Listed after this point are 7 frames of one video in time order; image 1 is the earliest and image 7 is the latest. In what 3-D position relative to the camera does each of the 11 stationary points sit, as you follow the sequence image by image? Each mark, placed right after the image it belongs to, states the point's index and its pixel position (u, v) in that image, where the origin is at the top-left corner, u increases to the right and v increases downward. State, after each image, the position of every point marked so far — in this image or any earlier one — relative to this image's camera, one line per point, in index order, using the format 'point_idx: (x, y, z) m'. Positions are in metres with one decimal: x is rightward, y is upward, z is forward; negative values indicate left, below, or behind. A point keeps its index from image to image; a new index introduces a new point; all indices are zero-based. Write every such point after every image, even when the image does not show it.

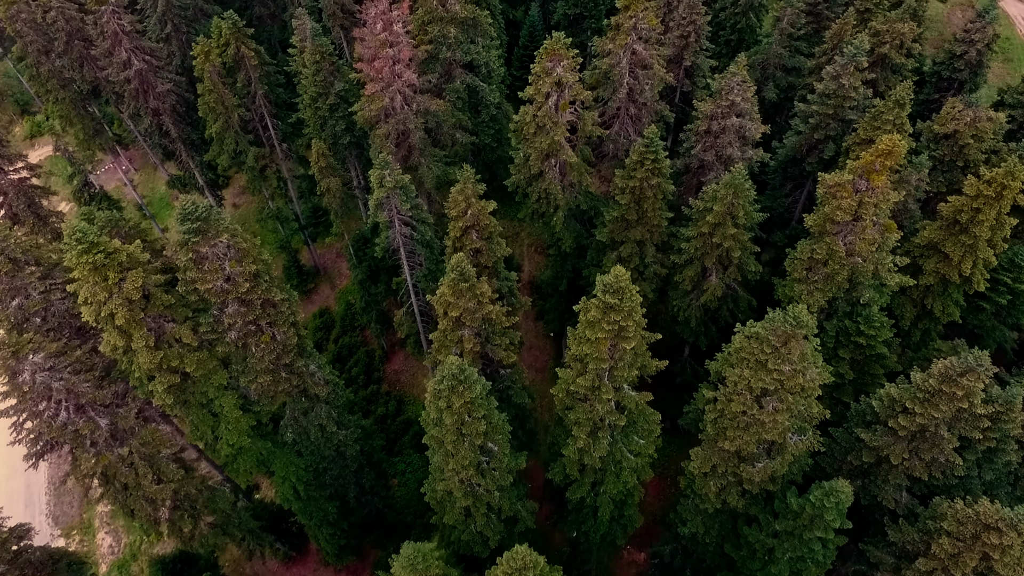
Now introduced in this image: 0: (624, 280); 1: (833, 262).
0: (+2.9, +0.2, +14.7) m
1: (+10.5, +0.8, +18.9) m
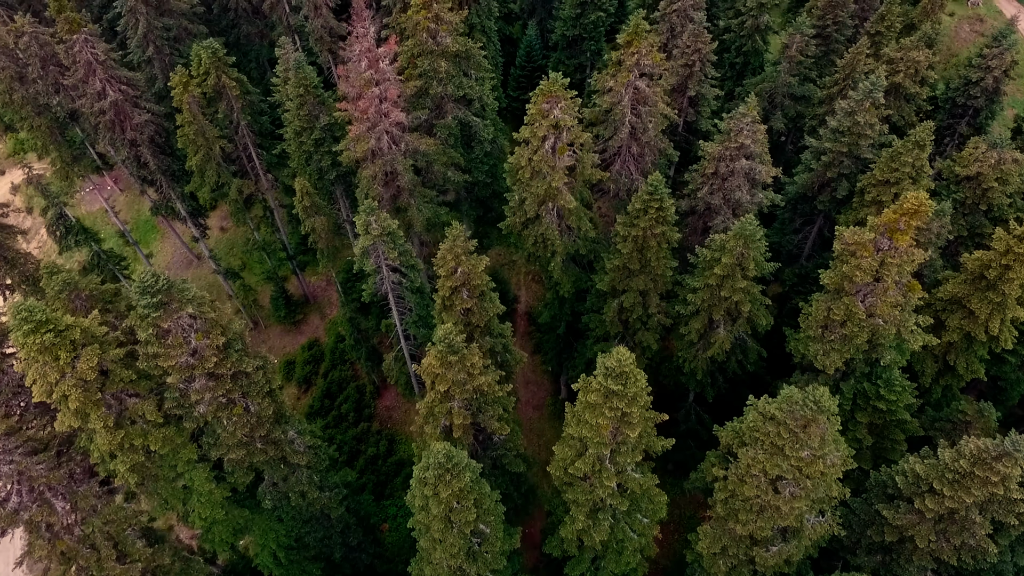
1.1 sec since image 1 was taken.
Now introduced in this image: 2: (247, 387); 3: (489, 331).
0: (+2.7, -1.8, +13.4) m
1: (+10.3, -1.1, +17.5) m
2: (-7.7, -2.9, +16.7) m
3: (-0.7, -1.4, +18.8) m
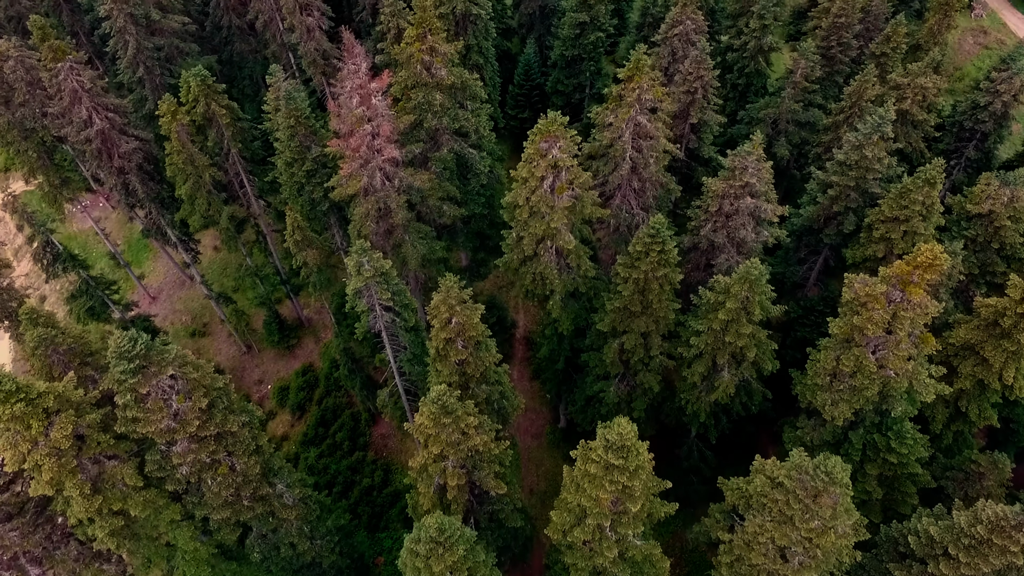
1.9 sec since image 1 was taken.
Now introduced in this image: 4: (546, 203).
0: (+2.6, -3.3, +12.7) m
1: (+10.2, -2.6, +16.8) m
2: (-7.8, -4.4, +16.0) m
3: (-0.8, -2.9, +18.1) m
4: (+1.2, +2.8, +19.2) m
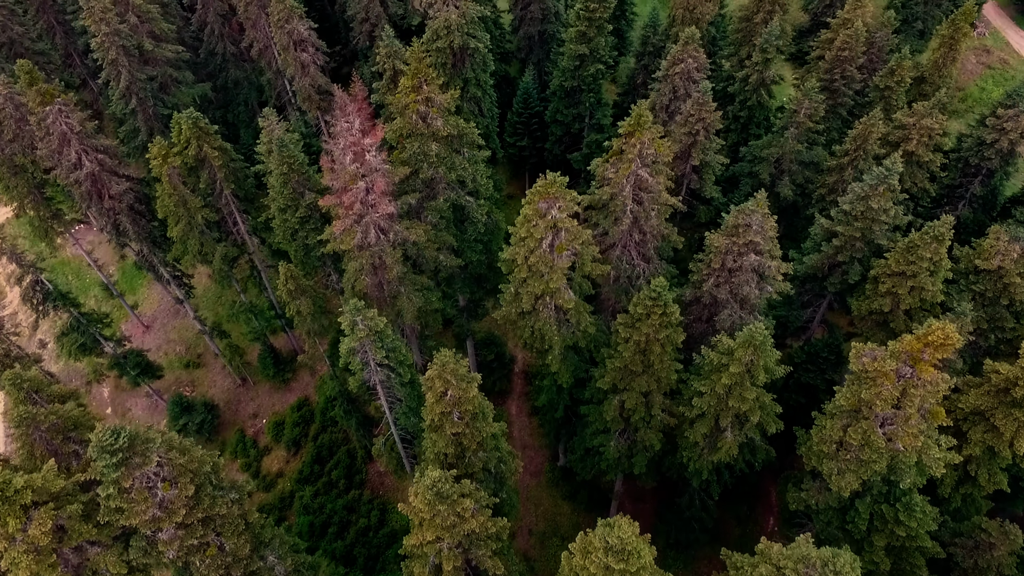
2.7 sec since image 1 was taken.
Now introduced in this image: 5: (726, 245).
0: (+2.5, -5.3, +12.2) m
1: (+10.2, -4.6, +16.3) m
2: (-7.9, -6.4, +15.5) m
3: (-0.9, -4.9, +17.6) m
4: (+1.1, +0.8, +18.7) m
5: (+7.4, +1.5, +19.9) m
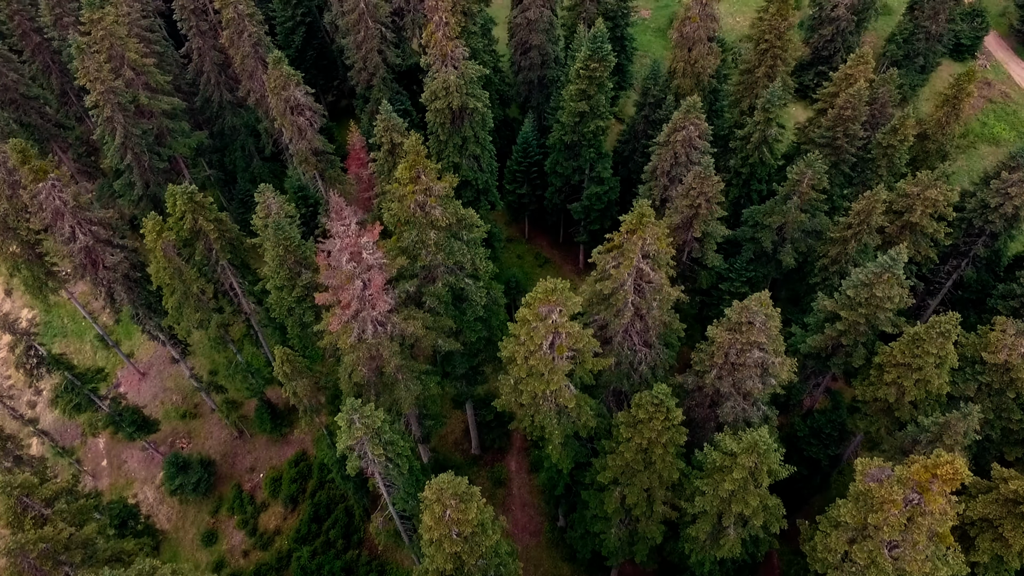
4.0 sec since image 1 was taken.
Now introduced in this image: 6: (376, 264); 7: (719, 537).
0: (+2.5, -8.6, +11.9) m
1: (+10.2, -7.9, +16.0) m
2: (-7.9, -9.7, +15.2) m
3: (-0.9, -8.2, +17.3) m
4: (+1.1, -2.5, +18.4) m
5: (+7.4, -1.8, +19.6) m
6: (-4.5, +0.8, +19.1) m
7: (+7.1, -8.7, +20.0) m
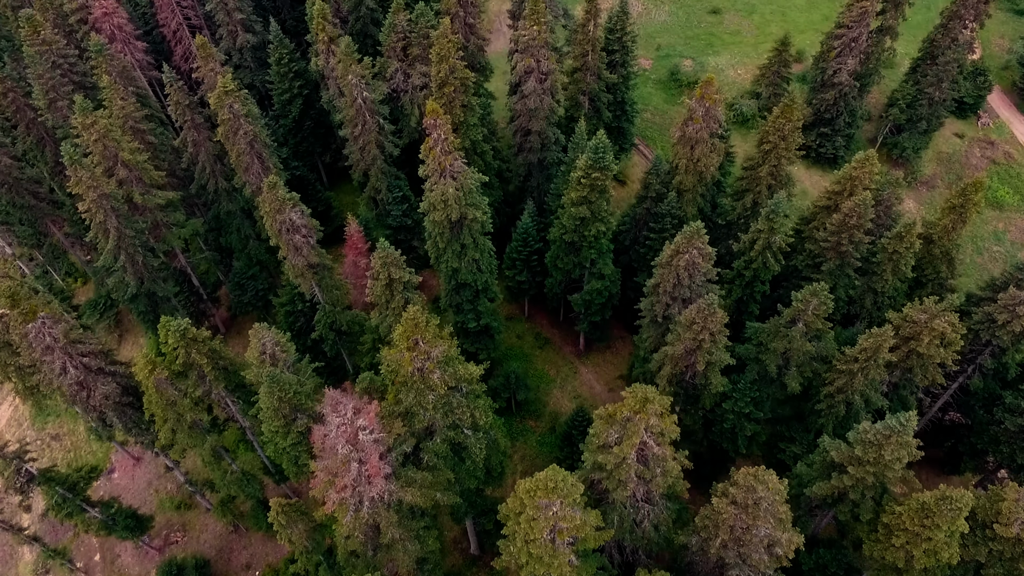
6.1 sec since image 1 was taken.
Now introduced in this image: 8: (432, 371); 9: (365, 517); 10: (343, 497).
0: (+2.6, -14.3, +11.4) m
1: (+10.2, -13.6, +15.5) m
2: (-7.9, -15.4, +14.7) m
3: (-0.9, -13.9, +16.8) m
4: (+1.1, -8.2, +17.9) m
5: (+7.4, -7.5, +19.1) m
6: (-4.5, -4.9, +18.6) m
7: (+7.1, -14.4, +19.5) m
8: (-2.8, -2.9, +19.9) m
9: (-4.9, -7.7, +19.2) m
10: (-5.4, -6.7, +18.6) m
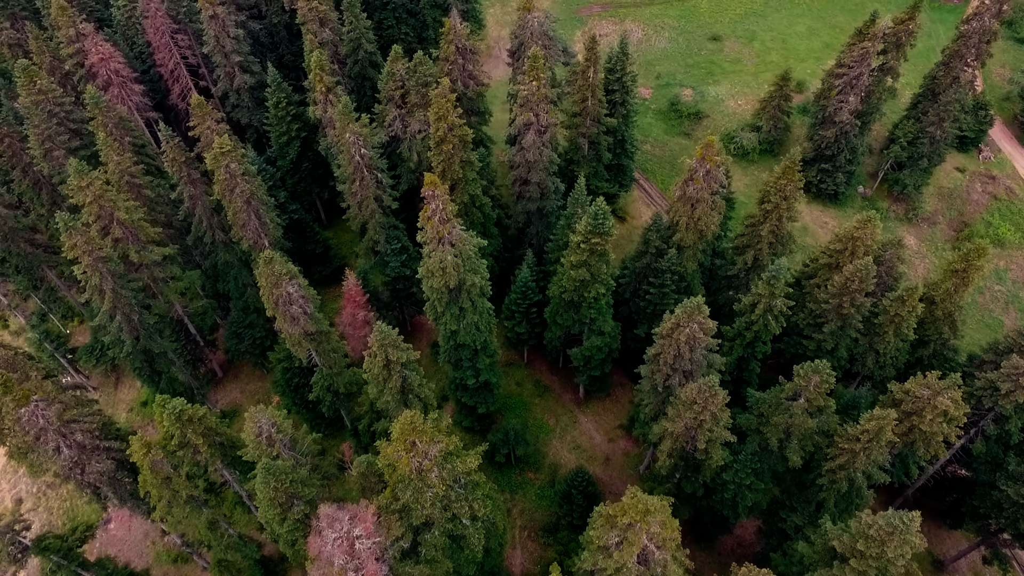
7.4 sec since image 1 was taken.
0: (+2.5, -17.7, +11.1) m
1: (+10.1, -17.0, +15.3) m
2: (-7.9, -18.8, +14.4) m
3: (-1.0, -17.3, +16.5) m
4: (+1.0, -11.6, +17.6) m
5: (+7.4, -10.9, +18.9) m
6: (-4.5, -8.3, +18.4) m
7: (+7.1, -17.8, +19.2) m
8: (-2.8, -6.2, +19.6) m
9: (-5.0, -11.0, +19.0) m
10: (-5.5, -10.0, +18.3) m
